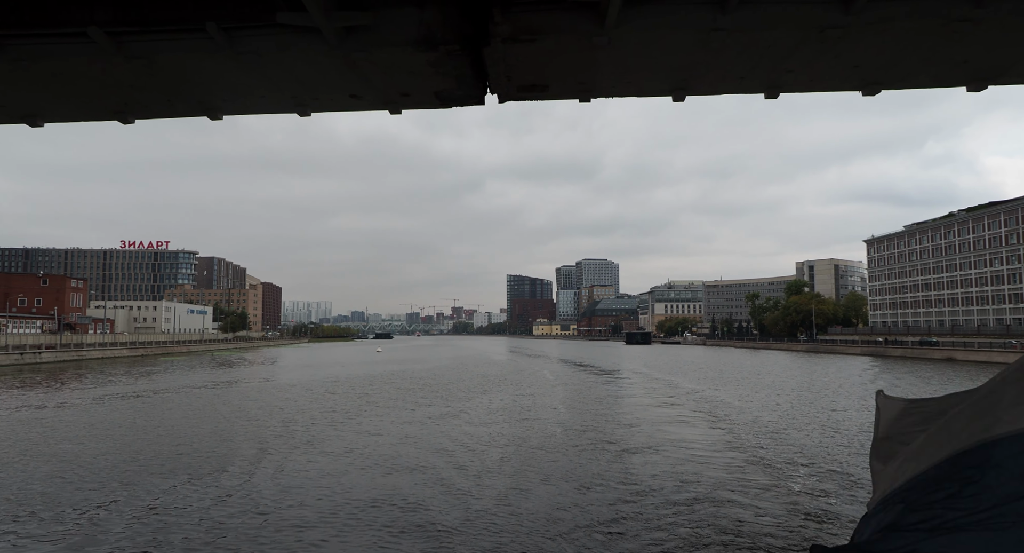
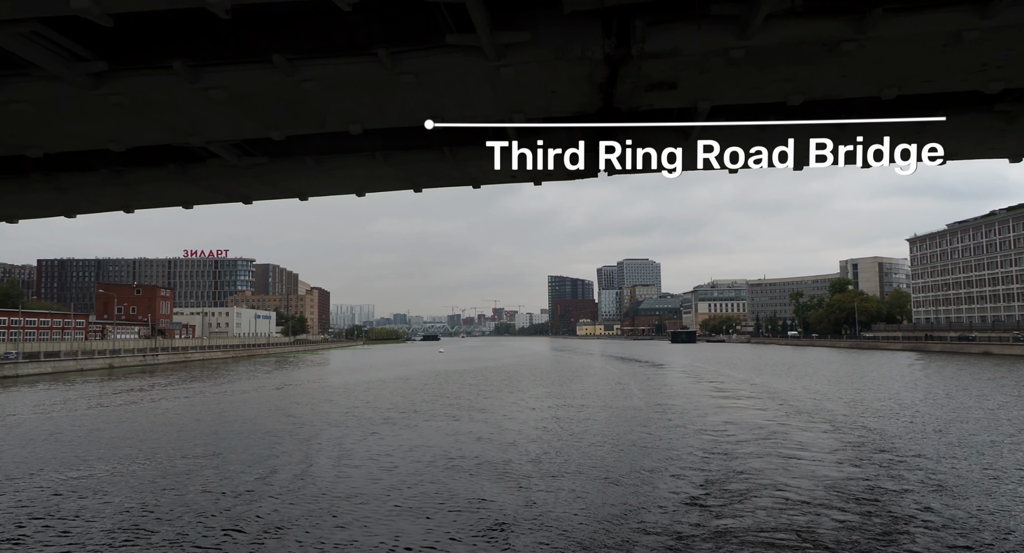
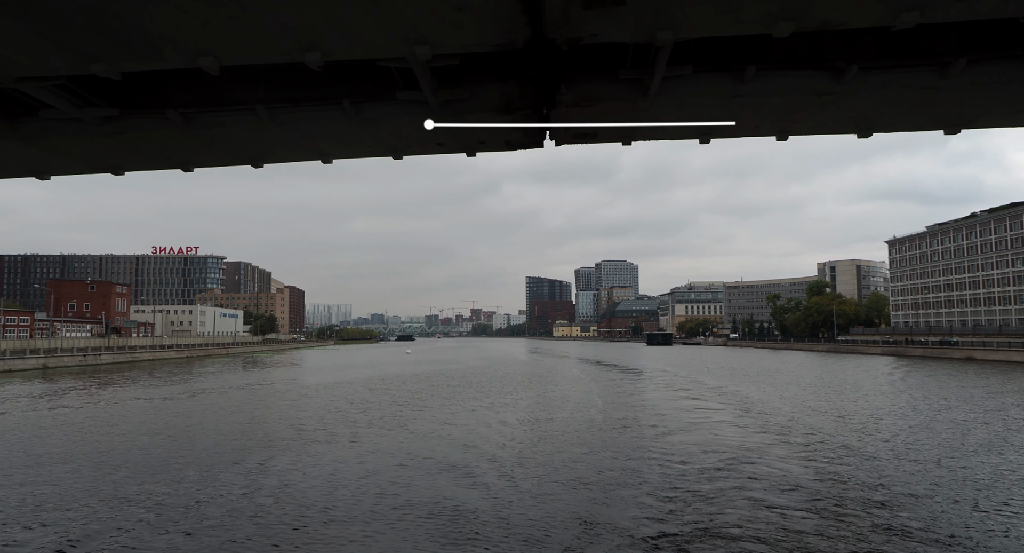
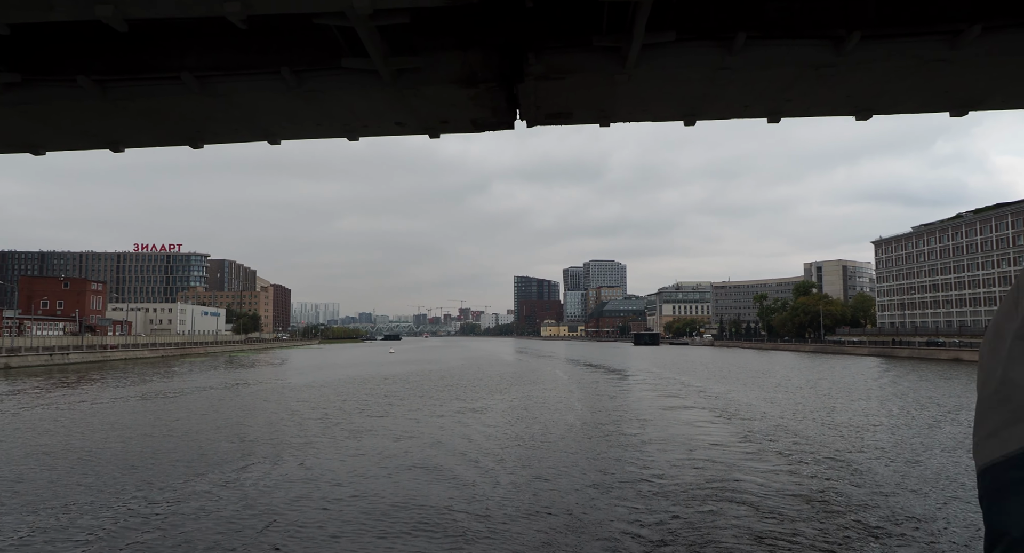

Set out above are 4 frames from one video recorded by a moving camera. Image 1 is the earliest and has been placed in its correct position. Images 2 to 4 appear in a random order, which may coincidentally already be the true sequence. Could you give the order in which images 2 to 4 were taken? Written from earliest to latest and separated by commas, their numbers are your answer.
4, 3, 2
